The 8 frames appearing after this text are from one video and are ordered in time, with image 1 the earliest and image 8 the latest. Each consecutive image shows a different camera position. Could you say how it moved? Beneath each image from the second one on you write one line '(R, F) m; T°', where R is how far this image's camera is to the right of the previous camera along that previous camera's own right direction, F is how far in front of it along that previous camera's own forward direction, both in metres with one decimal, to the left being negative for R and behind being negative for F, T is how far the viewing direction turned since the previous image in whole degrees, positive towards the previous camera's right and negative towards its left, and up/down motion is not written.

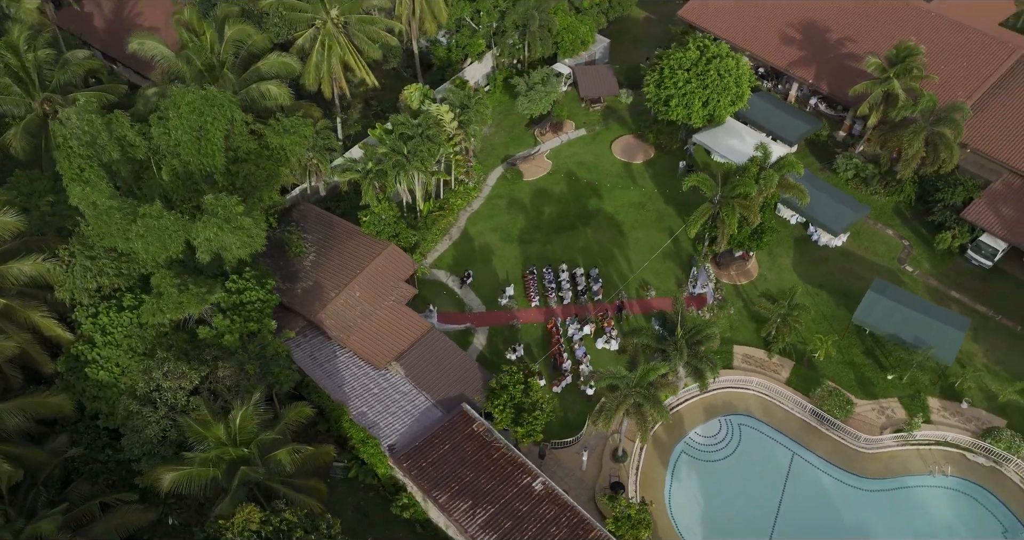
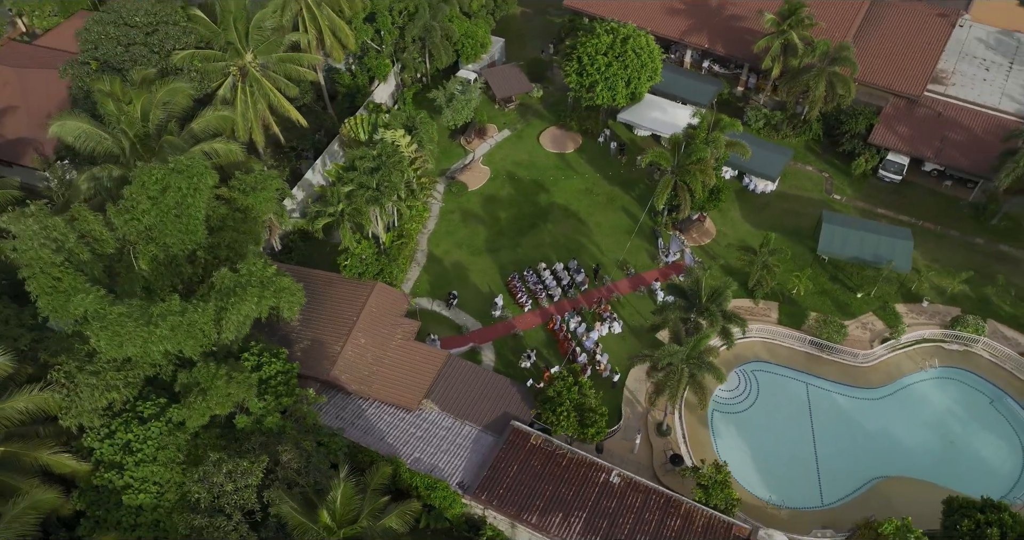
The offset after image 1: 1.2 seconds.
(-6.7, +0.9) m; +12°
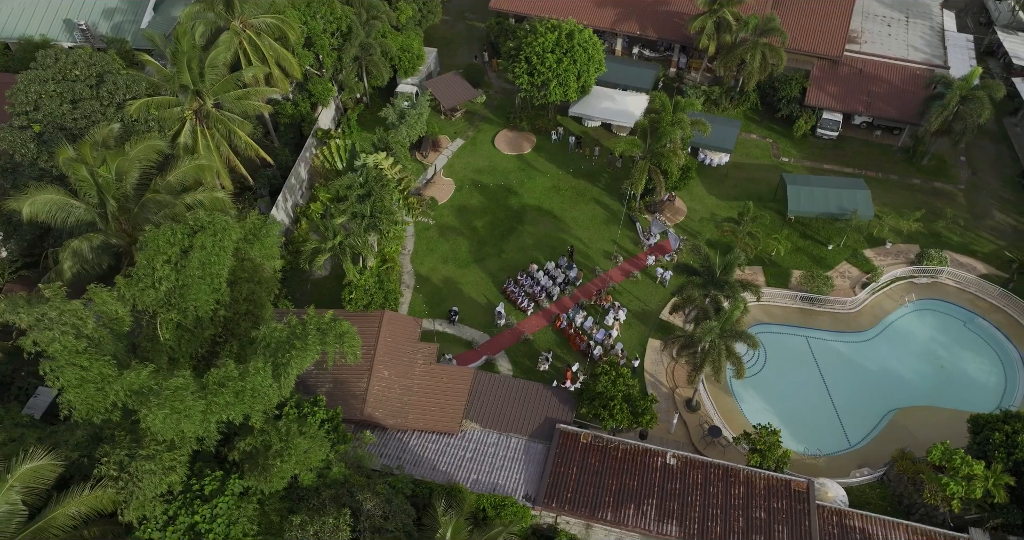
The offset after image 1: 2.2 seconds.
(-5.1, +0.4) m; +8°
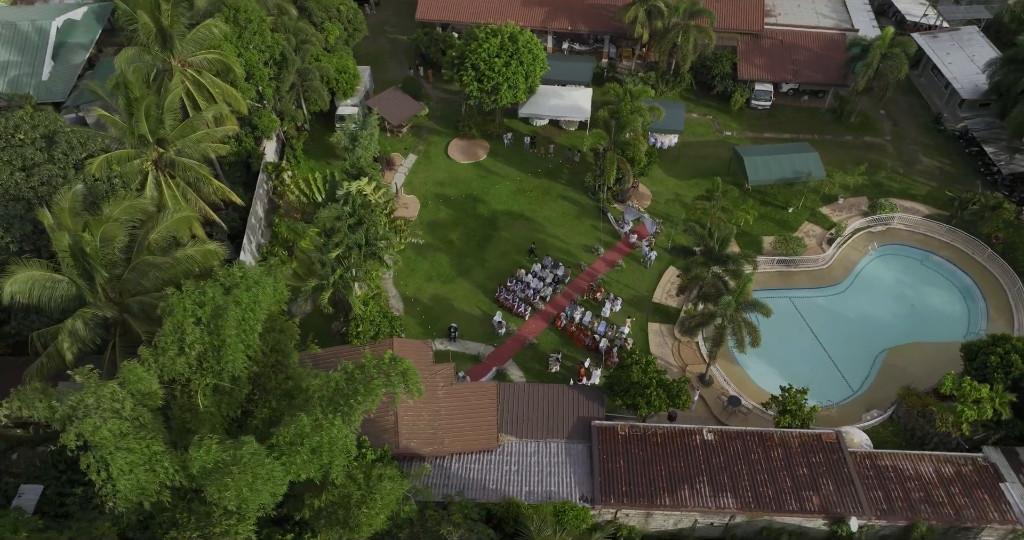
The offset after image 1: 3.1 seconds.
(-4.6, +0.4) m; +8°
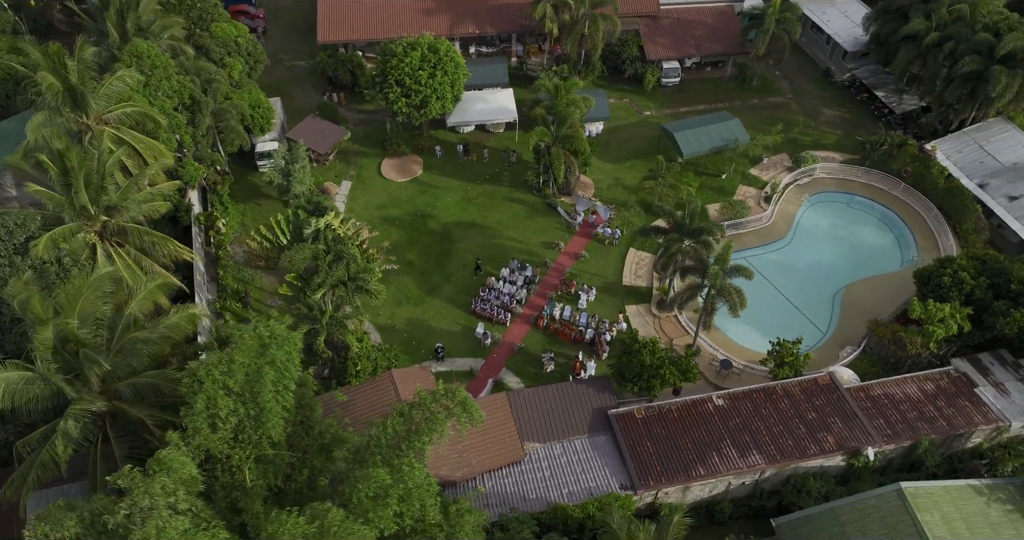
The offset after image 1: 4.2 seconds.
(-4.4, +0.5) m; +9°
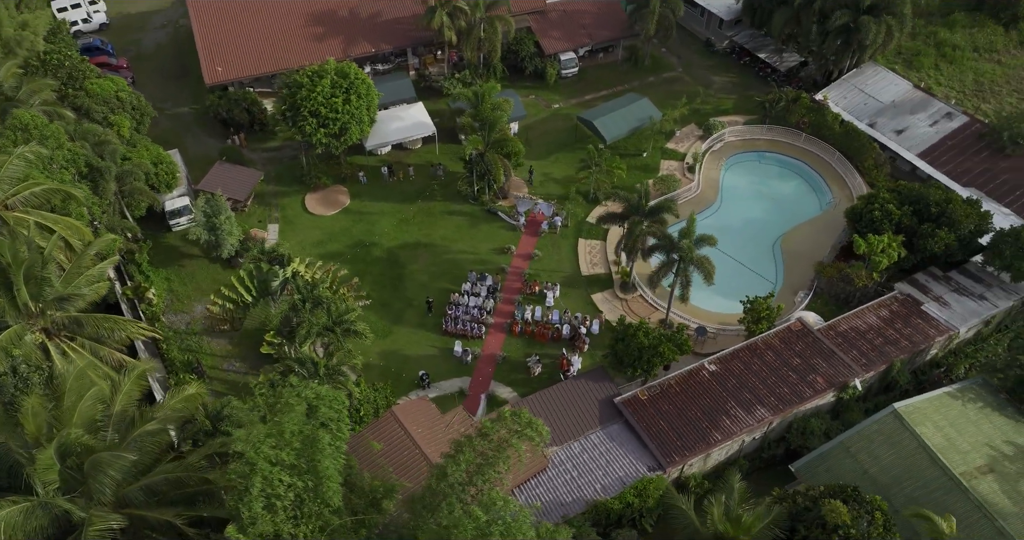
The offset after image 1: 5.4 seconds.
(-4.5, +0.6) m; +10°
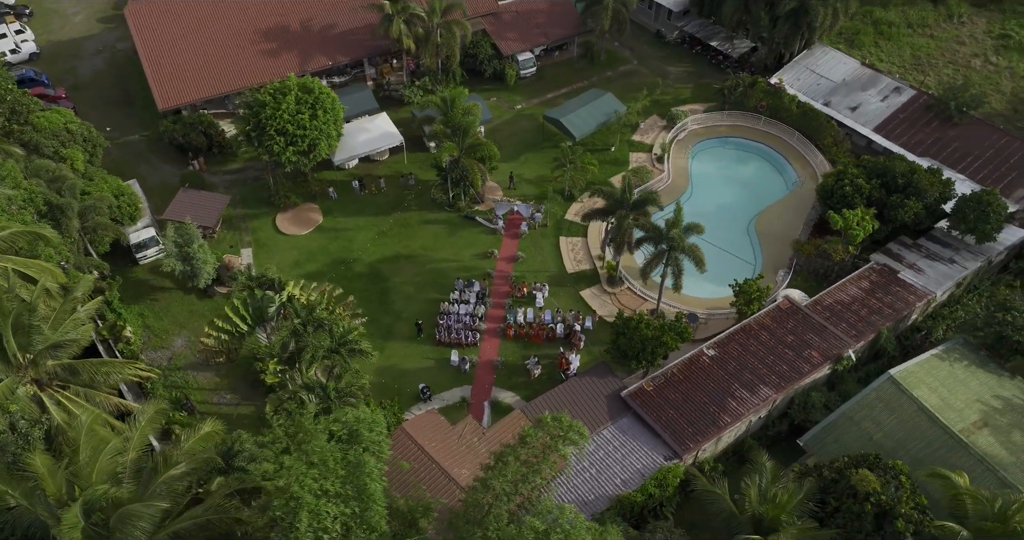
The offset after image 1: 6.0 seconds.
(-2.3, +0.2) m; +4°
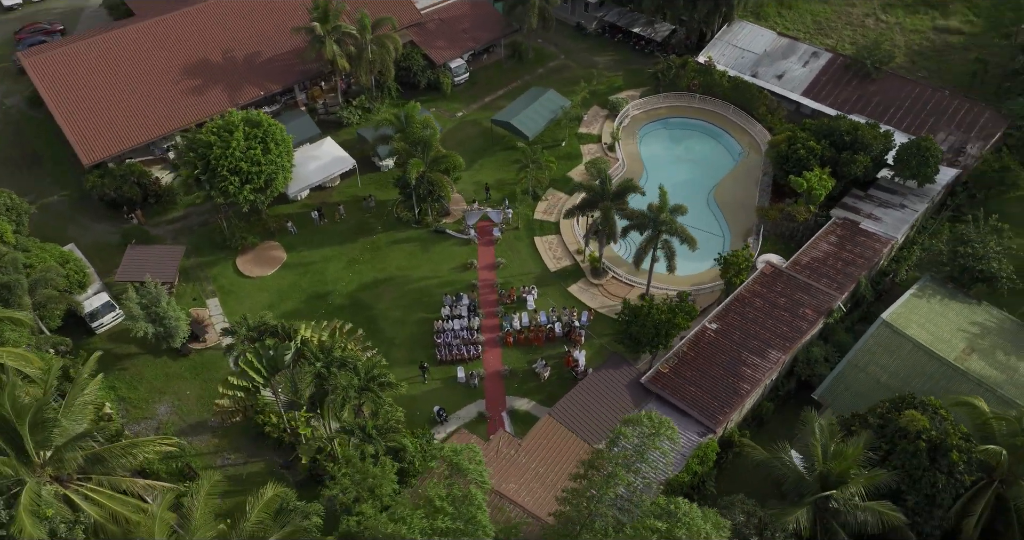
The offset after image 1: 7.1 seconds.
(-4.5, +0.5) m; +8°
